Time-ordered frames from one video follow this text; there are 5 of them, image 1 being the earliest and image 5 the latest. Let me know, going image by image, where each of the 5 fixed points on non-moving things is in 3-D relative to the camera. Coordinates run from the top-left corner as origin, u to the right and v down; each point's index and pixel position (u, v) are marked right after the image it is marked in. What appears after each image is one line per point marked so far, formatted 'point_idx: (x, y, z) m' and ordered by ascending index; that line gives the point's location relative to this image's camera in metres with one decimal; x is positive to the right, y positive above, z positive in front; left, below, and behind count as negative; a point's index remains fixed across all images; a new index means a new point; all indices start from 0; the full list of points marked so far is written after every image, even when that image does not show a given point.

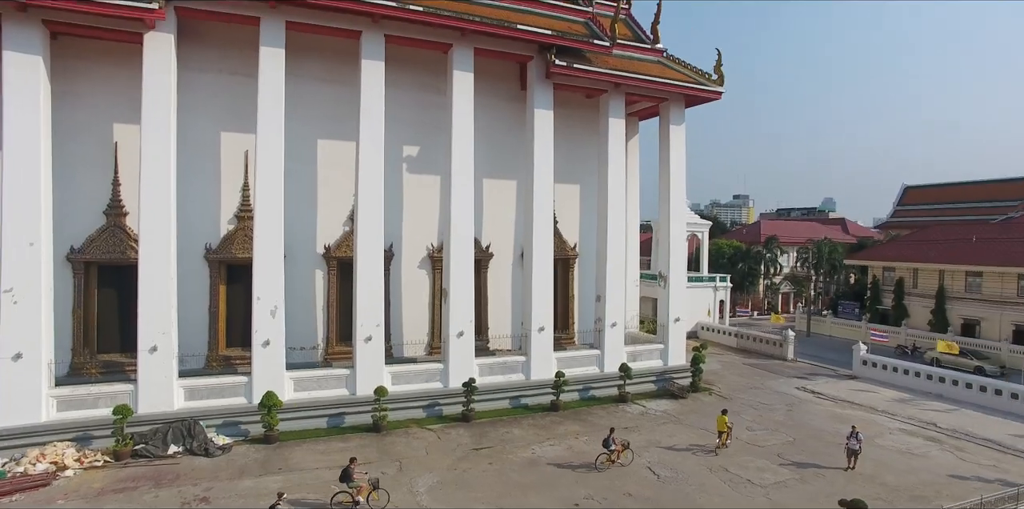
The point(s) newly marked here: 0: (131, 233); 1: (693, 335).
0: (-5.7, +0.3, +9.5) m
1: (+5.1, -2.3, +18.3) m
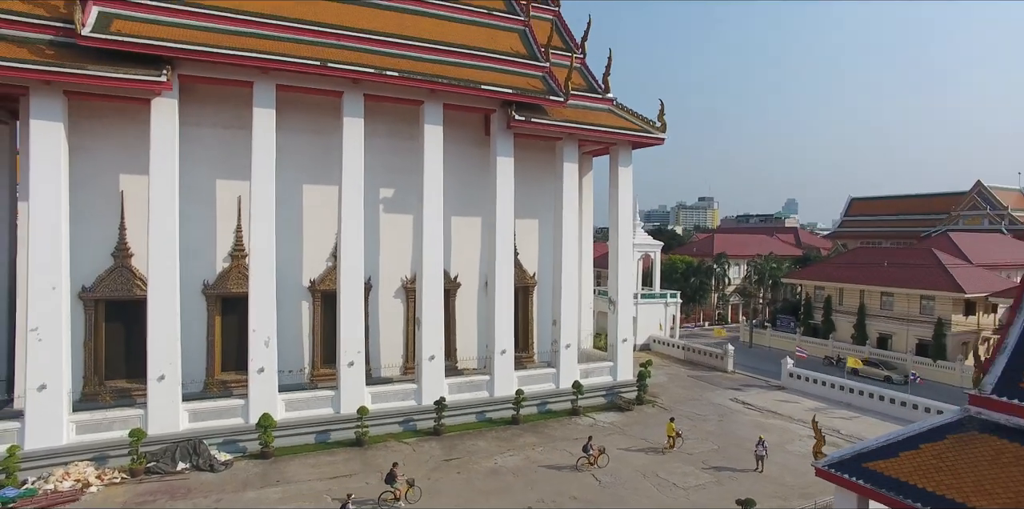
0: (-6.3, -0.3, +10.7) m
1: (+4.1, -2.9, +20.0) m
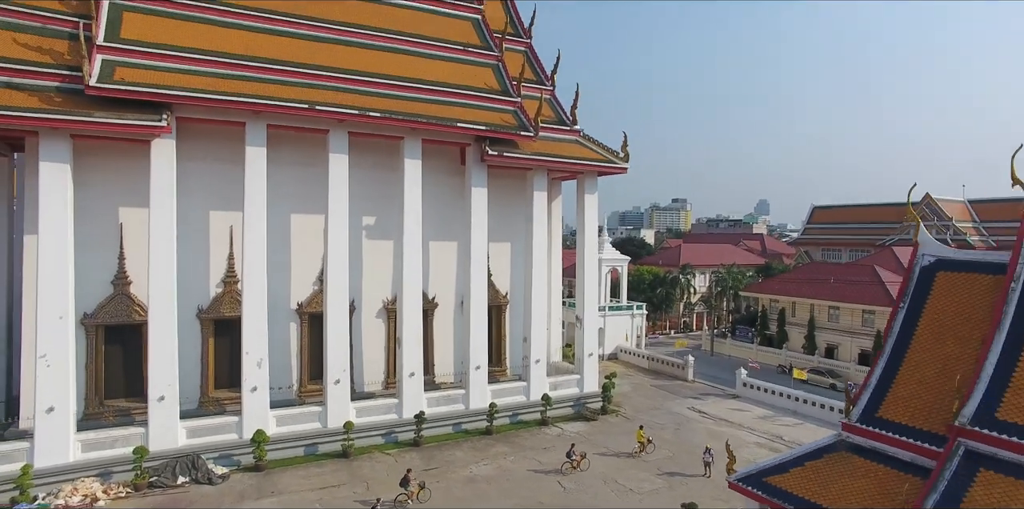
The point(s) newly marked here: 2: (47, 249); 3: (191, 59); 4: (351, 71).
0: (-6.8, -0.8, +11.4) m
1: (+3.3, -3.4, +21.1) m
2: (-7.3, +0.1, +10.0) m
3: (-5.7, +3.4, +11.3) m
4: (-3.3, +3.7, +12.8) m
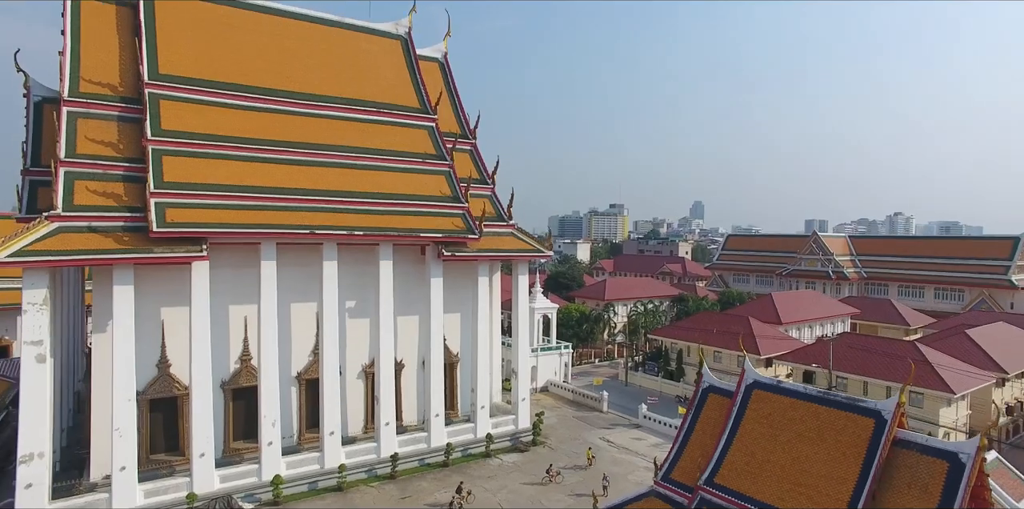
0: (-7.9, -2.9, +15.0) m
1: (+1.3, -5.4, +25.5) m
2: (-8.3, -2.0, +13.5) m
3: (-6.9, +1.4, +14.9) m
4: (-4.6, +1.6, +16.7) m
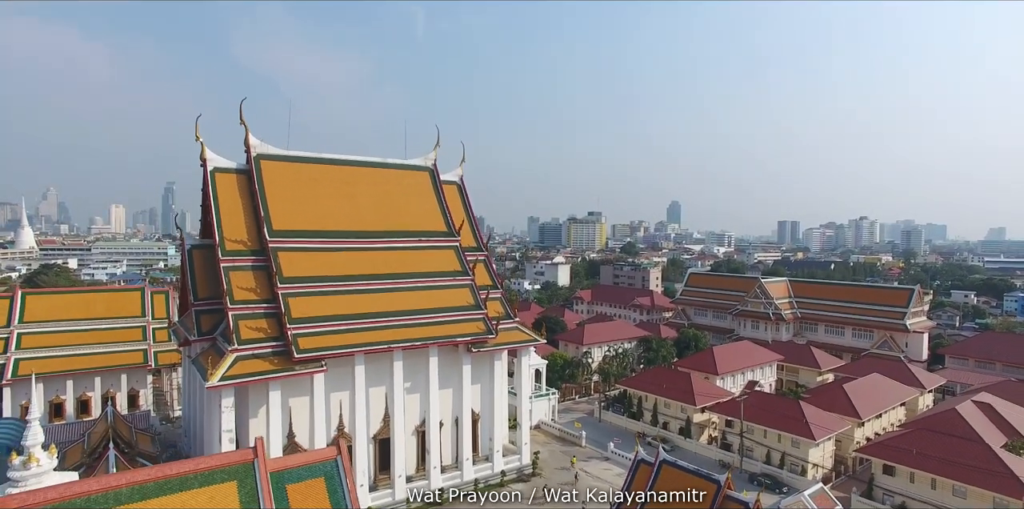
0: (-7.5, -6.7, +22.6) m
1: (+1.3, -9.1, +33.4) m
2: (-7.9, -5.8, +21.1) m
3: (-6.5, -2.4, +22.6) m
4: (-4.3, -2.2, +24.4) m
